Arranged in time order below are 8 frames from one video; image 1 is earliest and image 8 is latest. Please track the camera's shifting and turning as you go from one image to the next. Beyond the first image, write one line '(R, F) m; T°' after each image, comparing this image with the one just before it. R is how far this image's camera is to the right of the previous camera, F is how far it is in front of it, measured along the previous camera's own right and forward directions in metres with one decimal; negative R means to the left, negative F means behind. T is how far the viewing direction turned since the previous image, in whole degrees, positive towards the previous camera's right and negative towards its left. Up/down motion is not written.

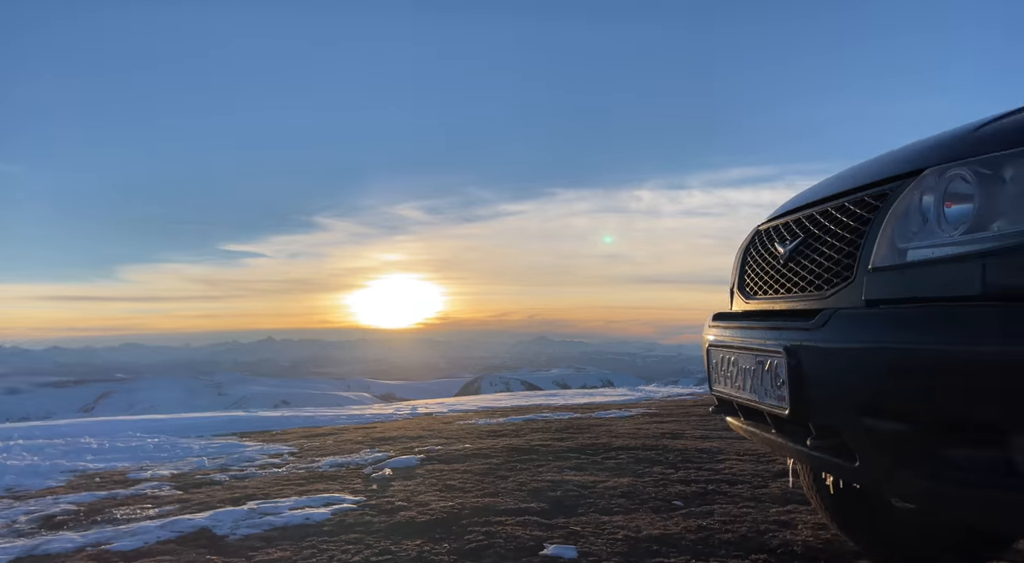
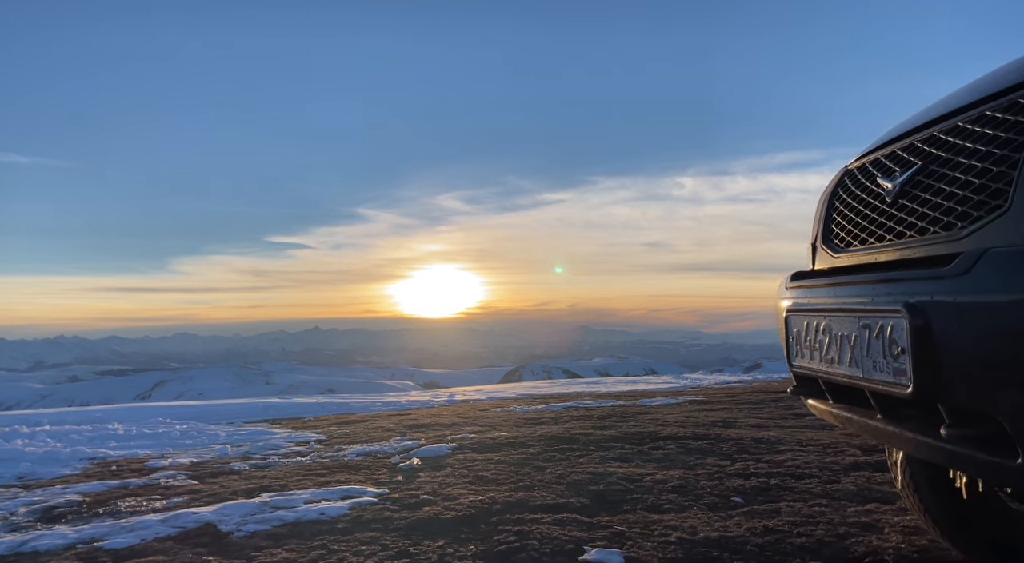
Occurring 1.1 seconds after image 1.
(+0.1, +1.5) m; -3°
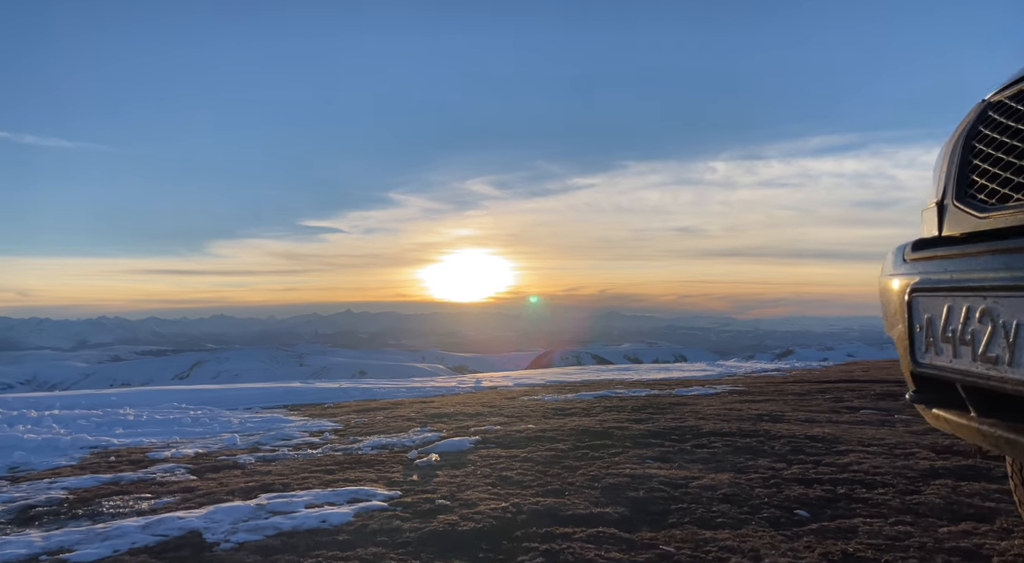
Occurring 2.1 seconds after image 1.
(0.0, +1.7) m; -2°
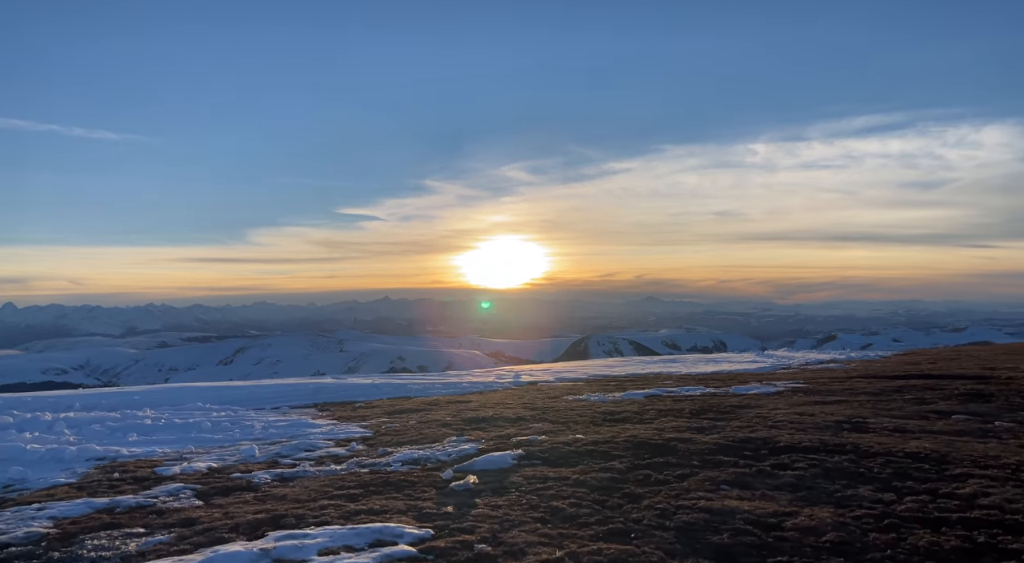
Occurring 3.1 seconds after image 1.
(-0.2, +2.2) m; -3°
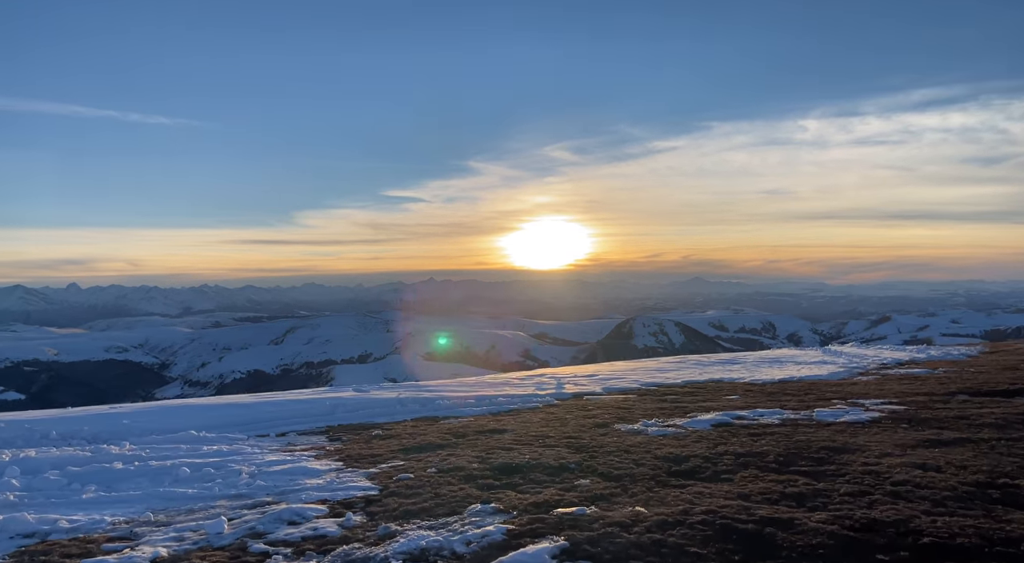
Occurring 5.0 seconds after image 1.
(+0.1, +4.3) m; -3°
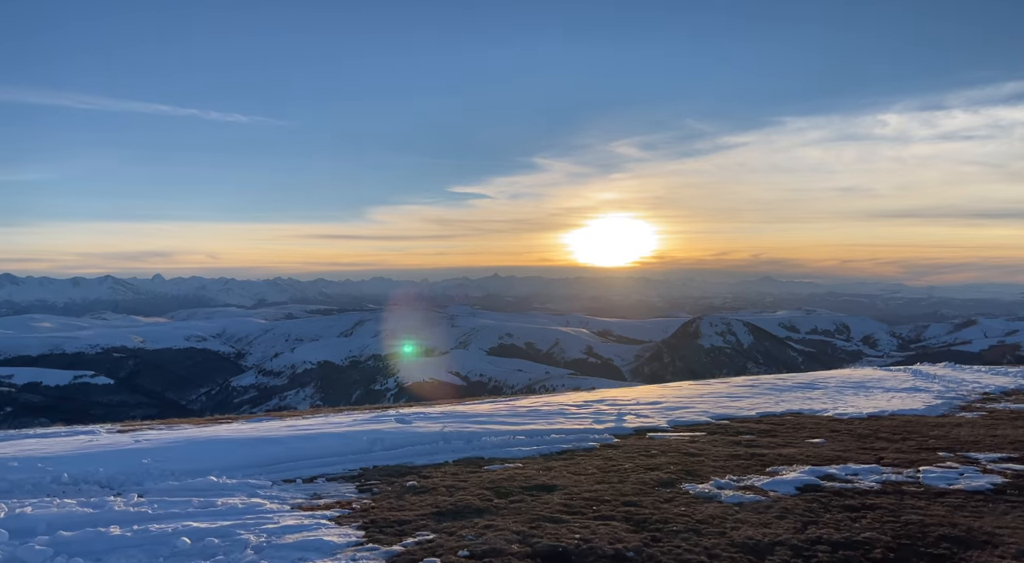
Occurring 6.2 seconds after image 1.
(+0.3, +2.9) m; -5°
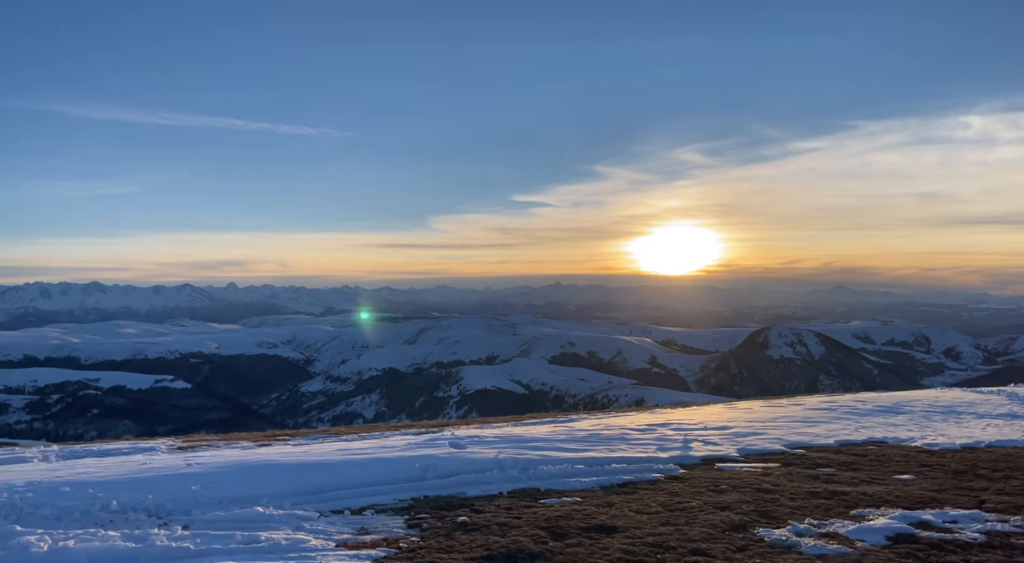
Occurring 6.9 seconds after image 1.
(+0.1, +1.4) m; -4°
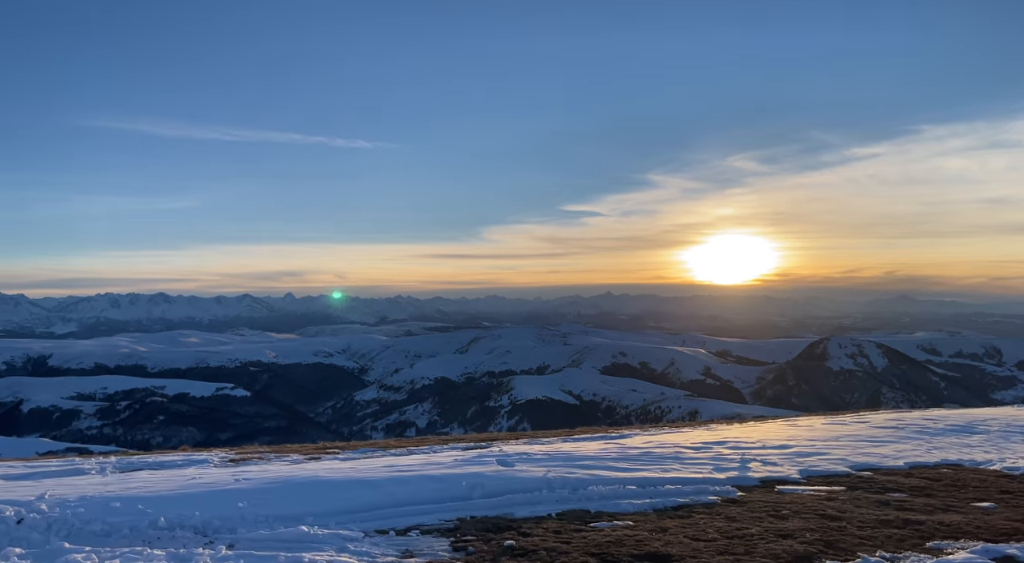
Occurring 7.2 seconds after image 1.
(+0.1, +0.7) m; -4°
